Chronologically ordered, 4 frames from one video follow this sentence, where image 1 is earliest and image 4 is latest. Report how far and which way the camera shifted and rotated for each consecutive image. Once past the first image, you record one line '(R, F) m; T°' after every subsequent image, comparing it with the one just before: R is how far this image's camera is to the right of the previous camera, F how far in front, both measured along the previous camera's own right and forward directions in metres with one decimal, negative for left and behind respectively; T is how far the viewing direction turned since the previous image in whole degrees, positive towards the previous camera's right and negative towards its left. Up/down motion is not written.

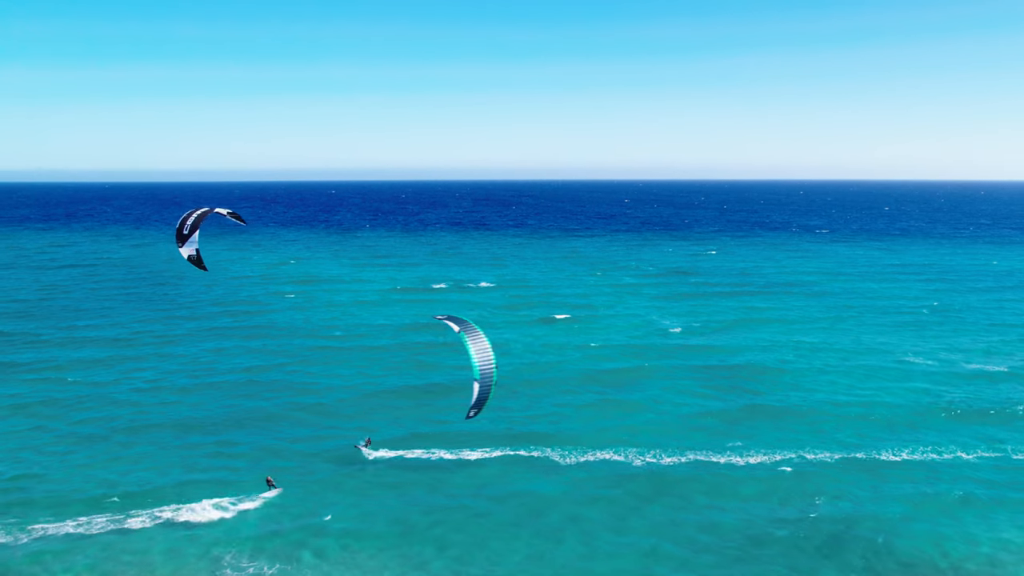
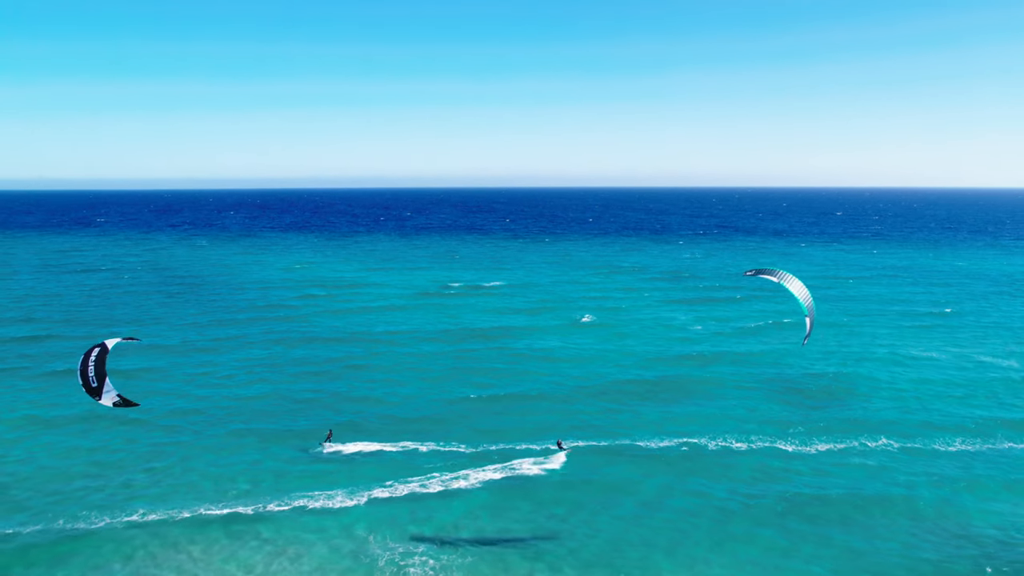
(-0.9, -1.1) m; 0°
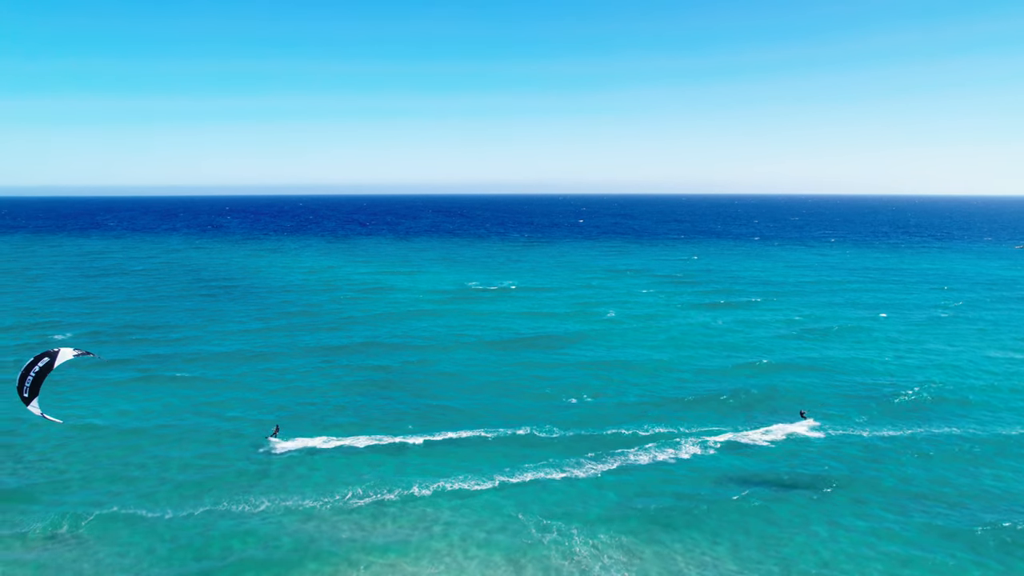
(-2.4, 0.0) m; 0°
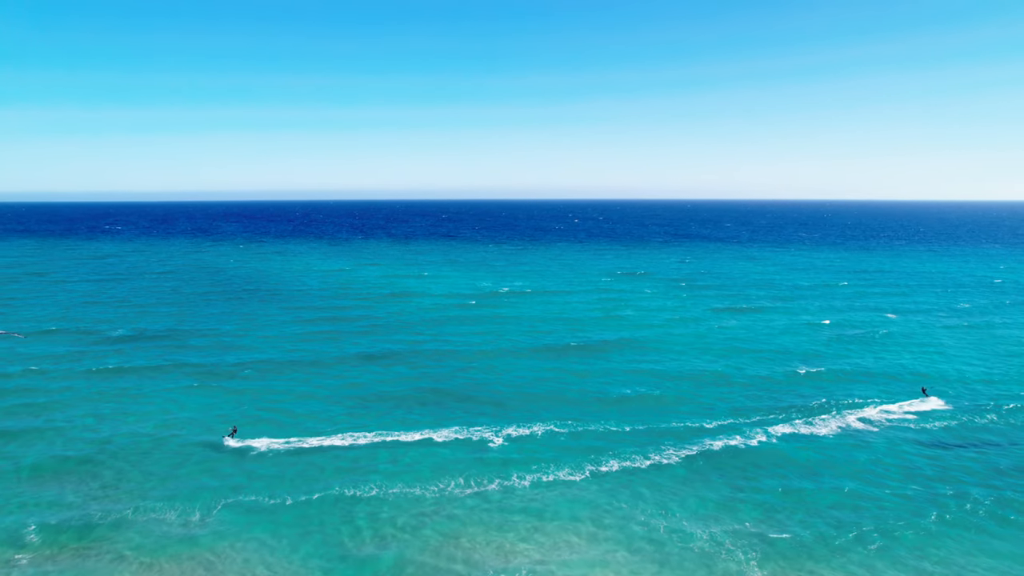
(-5.1, +1.3) m; 0°
